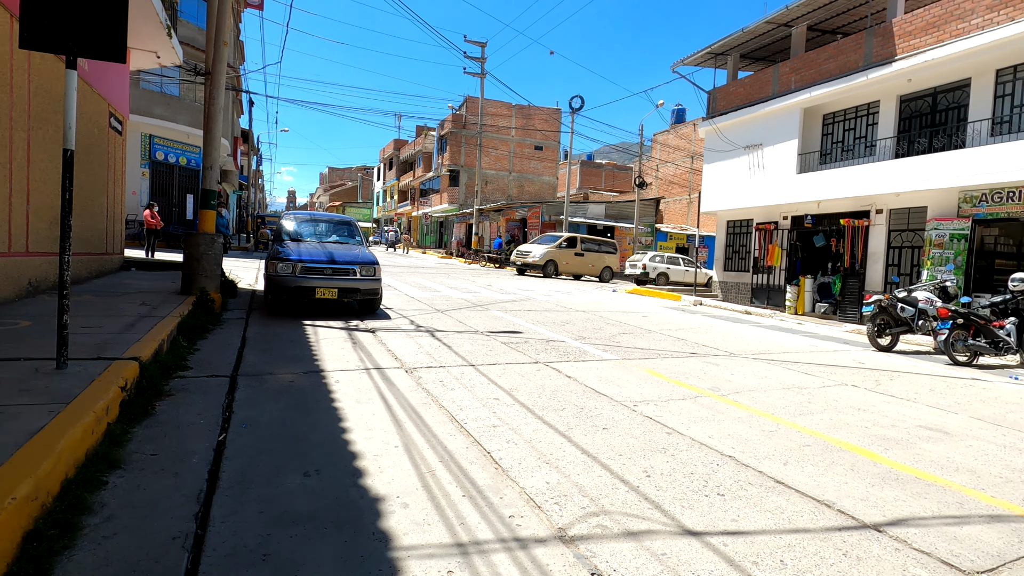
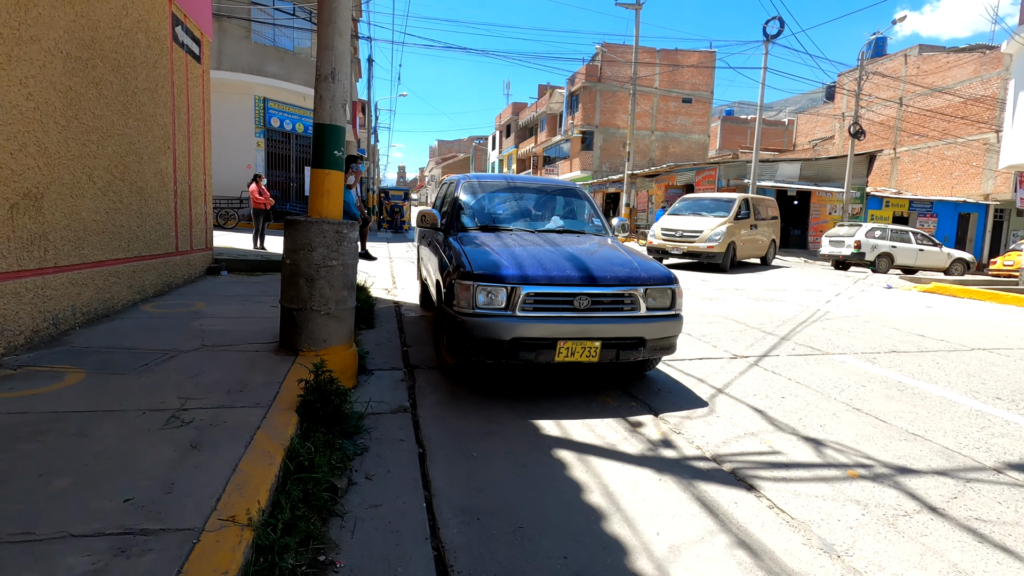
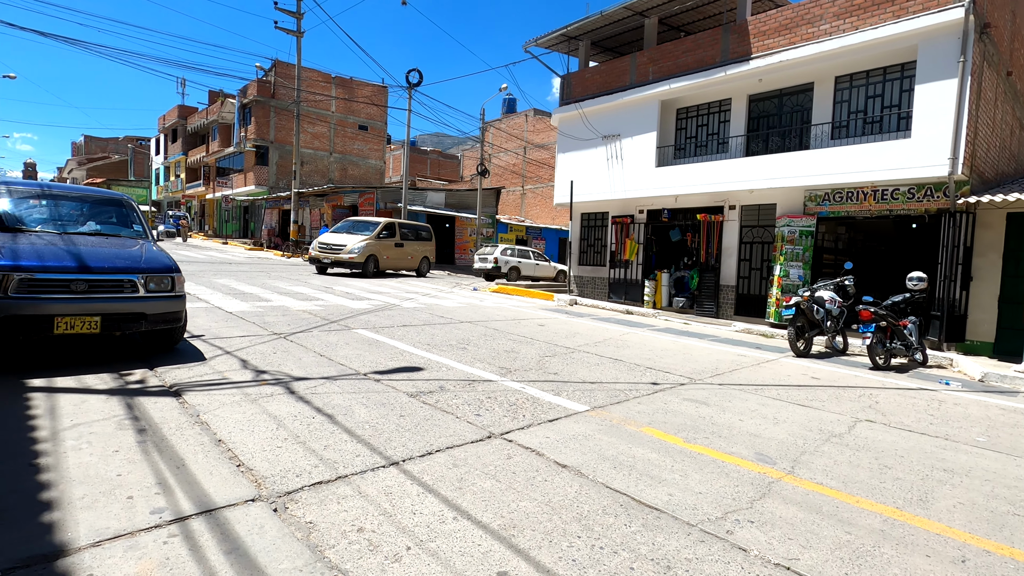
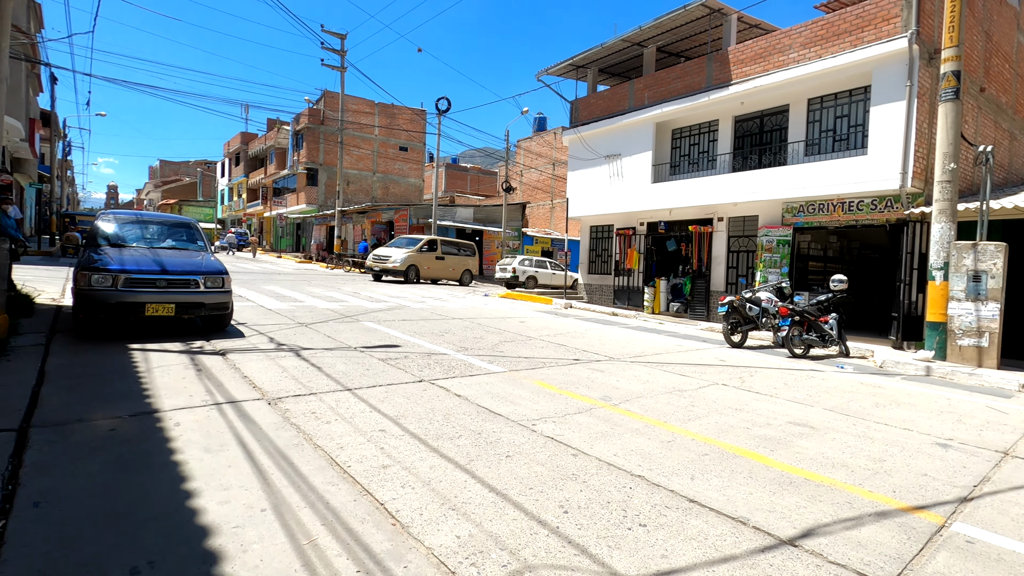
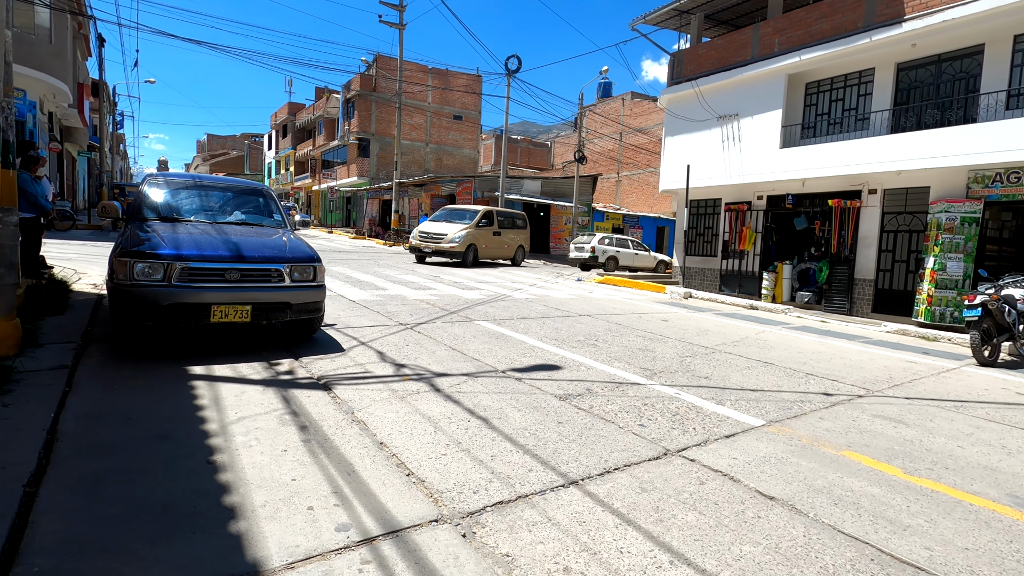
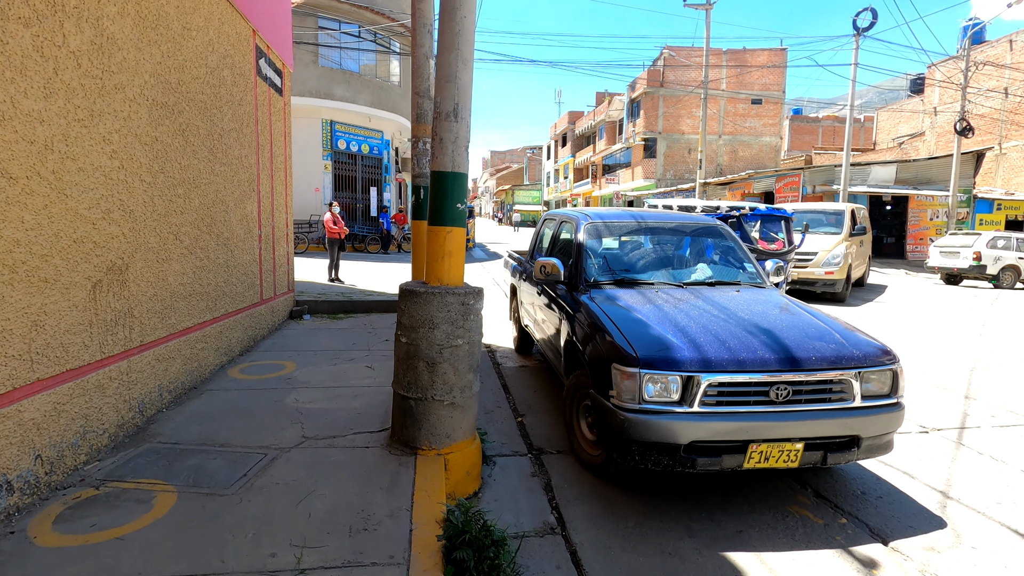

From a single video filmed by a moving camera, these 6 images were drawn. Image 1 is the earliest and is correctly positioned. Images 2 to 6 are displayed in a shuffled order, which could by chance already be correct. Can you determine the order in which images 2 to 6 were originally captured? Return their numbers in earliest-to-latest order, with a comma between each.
4, 3, 5, 2, 6
